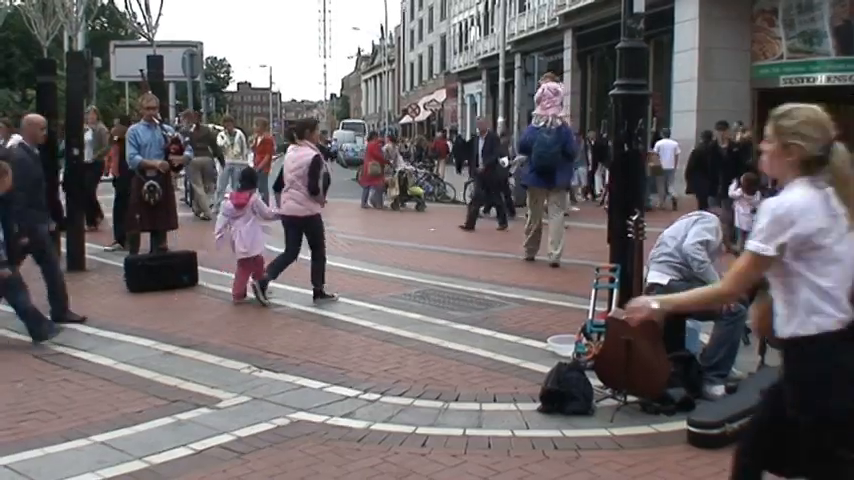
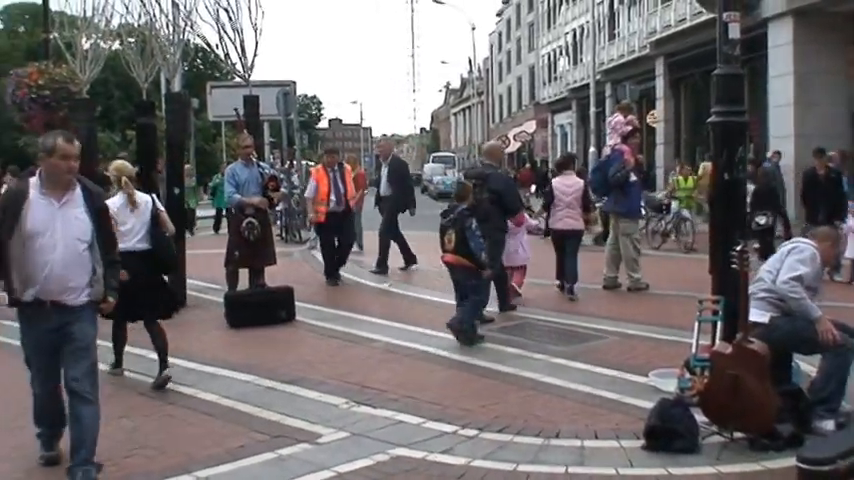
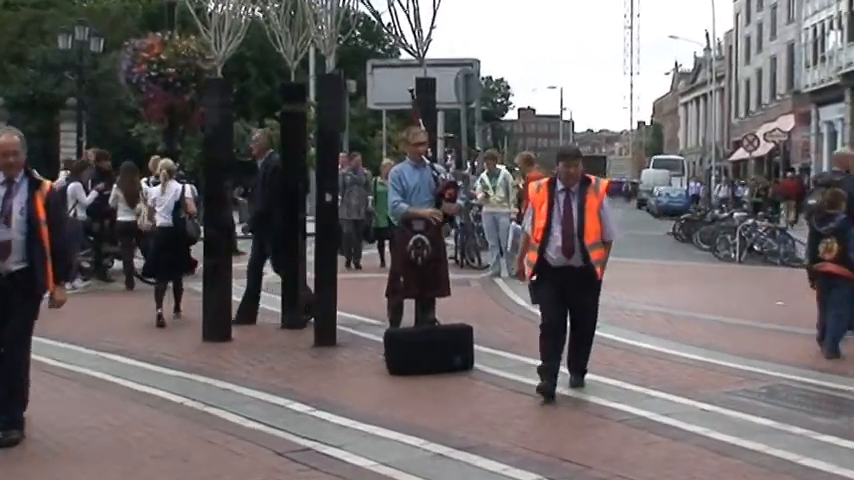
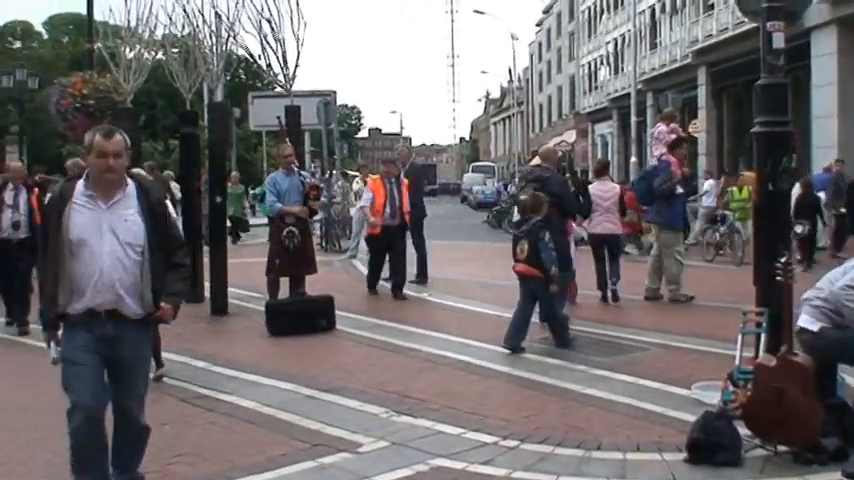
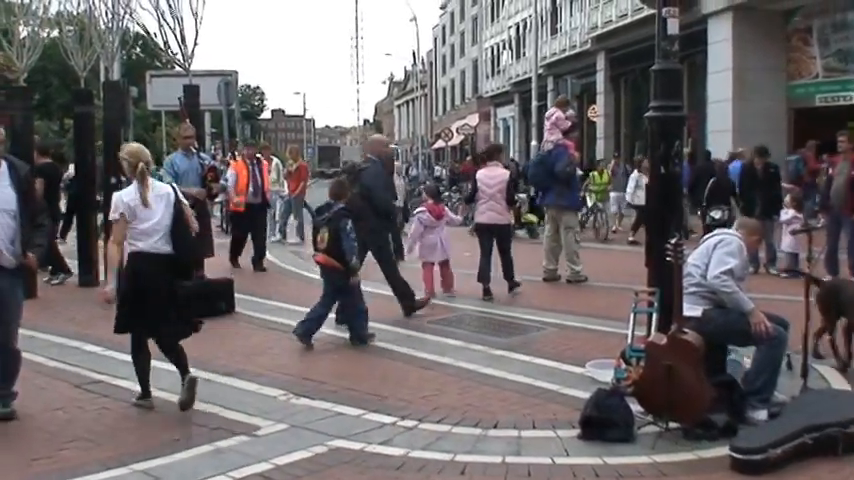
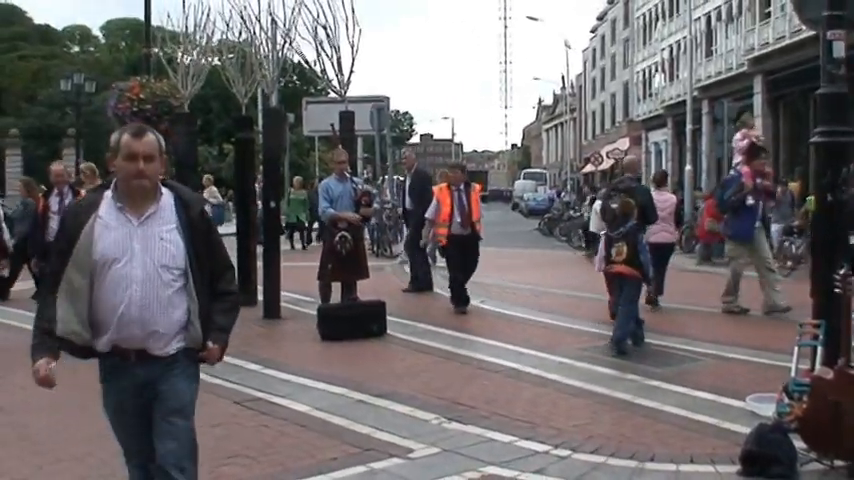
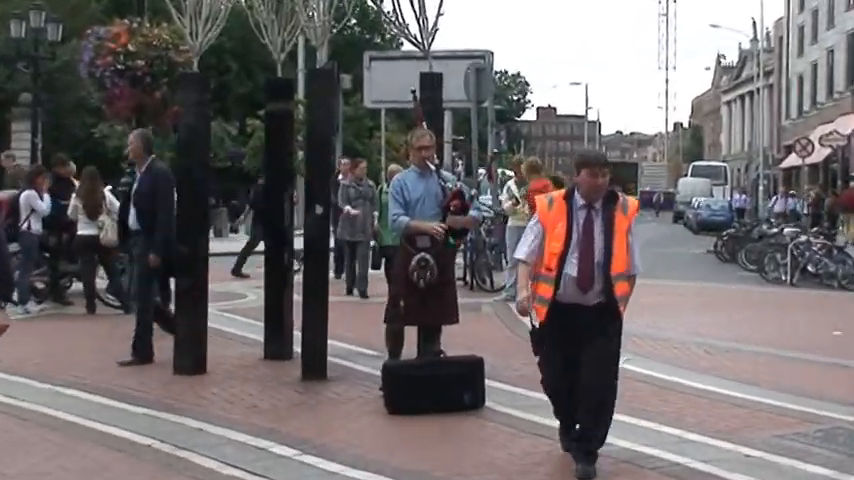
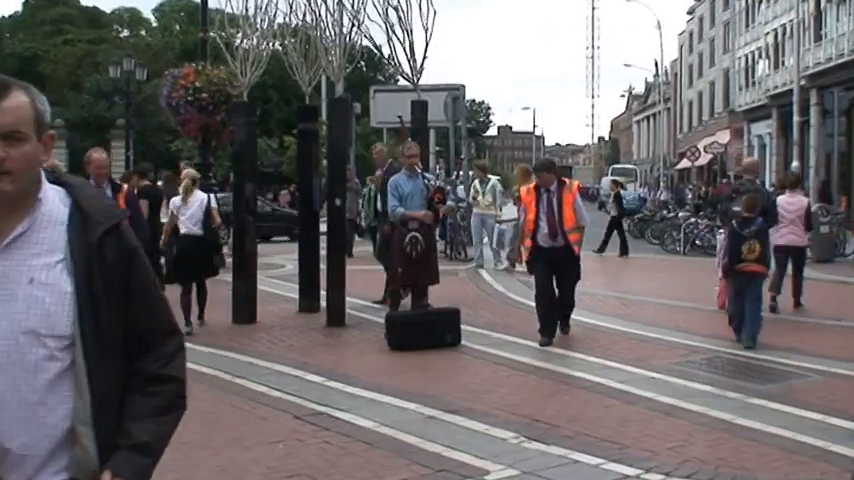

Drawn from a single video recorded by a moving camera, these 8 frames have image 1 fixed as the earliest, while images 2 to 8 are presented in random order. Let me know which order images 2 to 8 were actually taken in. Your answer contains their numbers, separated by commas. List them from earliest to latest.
5, 2, 4, 6, 8, 3, 7
